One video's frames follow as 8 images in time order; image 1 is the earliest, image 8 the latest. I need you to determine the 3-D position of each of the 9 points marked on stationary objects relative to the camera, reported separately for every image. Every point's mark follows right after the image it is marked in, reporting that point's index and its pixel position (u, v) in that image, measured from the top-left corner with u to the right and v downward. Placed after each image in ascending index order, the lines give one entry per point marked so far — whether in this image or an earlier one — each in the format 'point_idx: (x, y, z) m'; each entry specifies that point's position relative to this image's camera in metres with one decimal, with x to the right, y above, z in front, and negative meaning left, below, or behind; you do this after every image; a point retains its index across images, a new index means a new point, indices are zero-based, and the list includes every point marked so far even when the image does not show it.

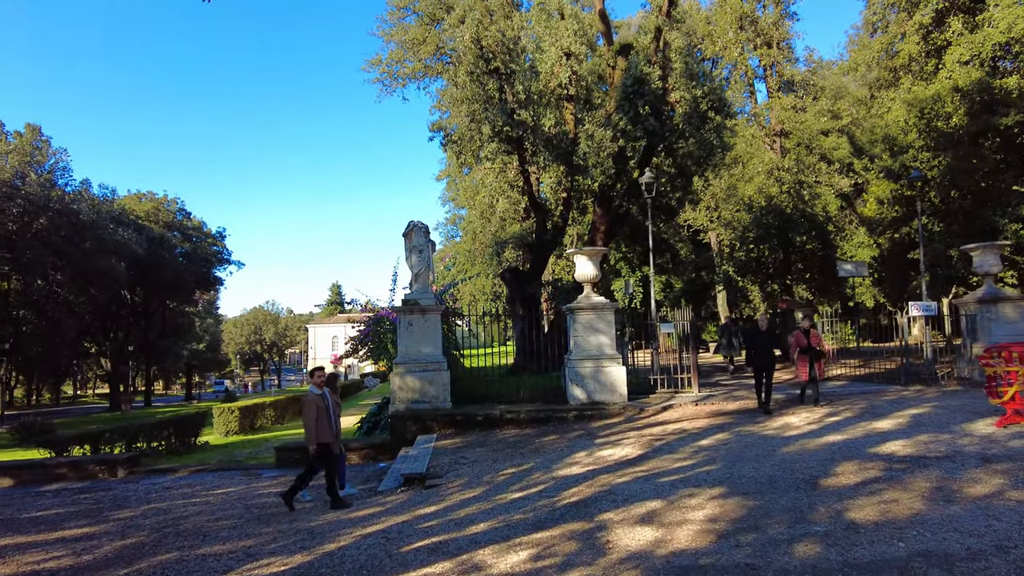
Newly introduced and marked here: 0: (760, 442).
0: (+3.2, -2.0, +8.1) m
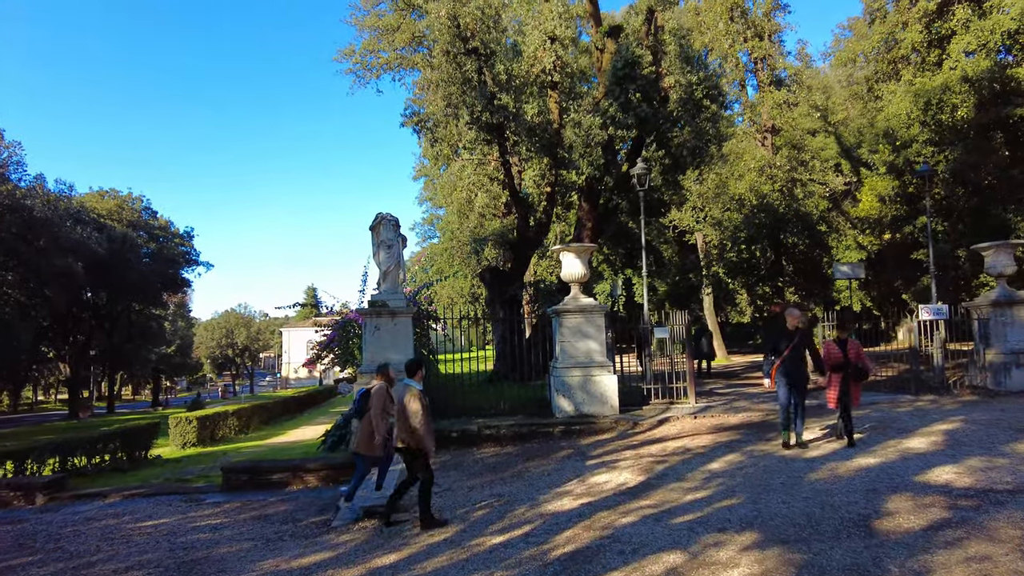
0: (+2.9, -2.0, +7.0) m
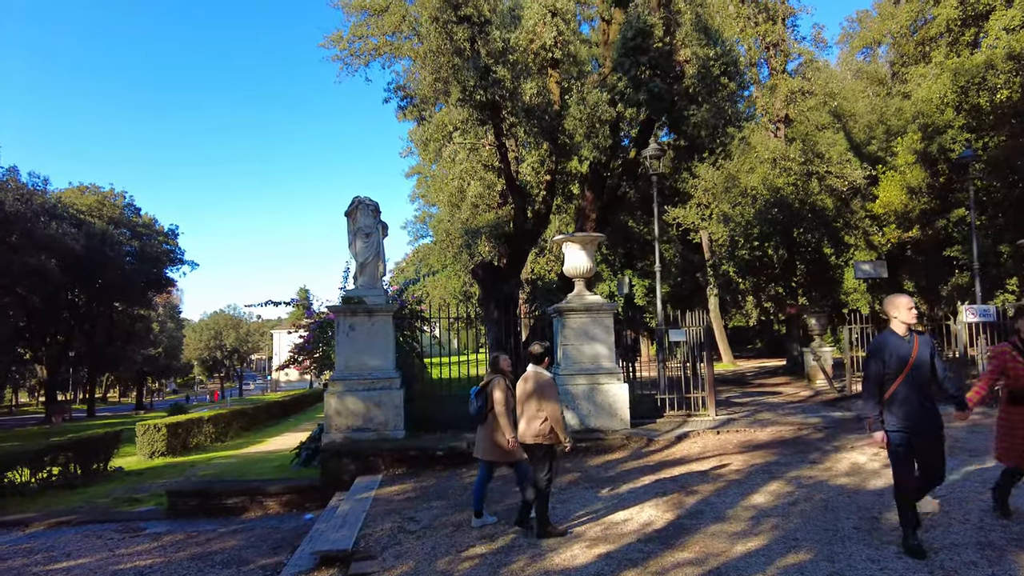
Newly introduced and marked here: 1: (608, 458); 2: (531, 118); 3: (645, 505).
0: (+2.9, -1.9, +5.6) m
1: (+1.3, -2.3, +8.5) m
2: (+0.3, +3.3, +12.4) m
3: (+1.3, -2.1, +6.0) m
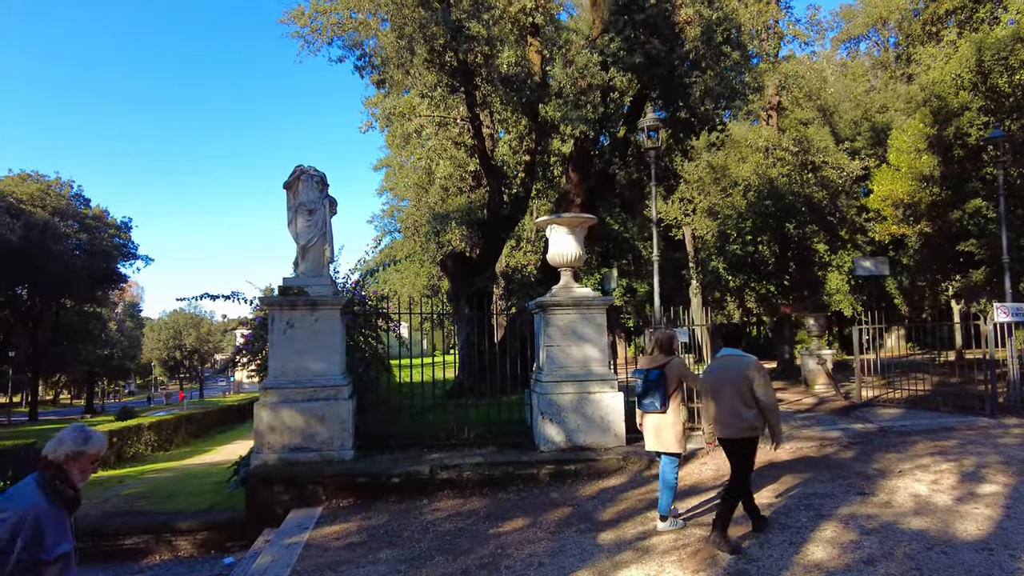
0: (+2.7, -1.8, +4.1) m
1: (+1.0, -2.2, +6.9) m
2: (-0.1, +3.4, +10.8) m
3: (+1.1, -1.9, +4.5) m
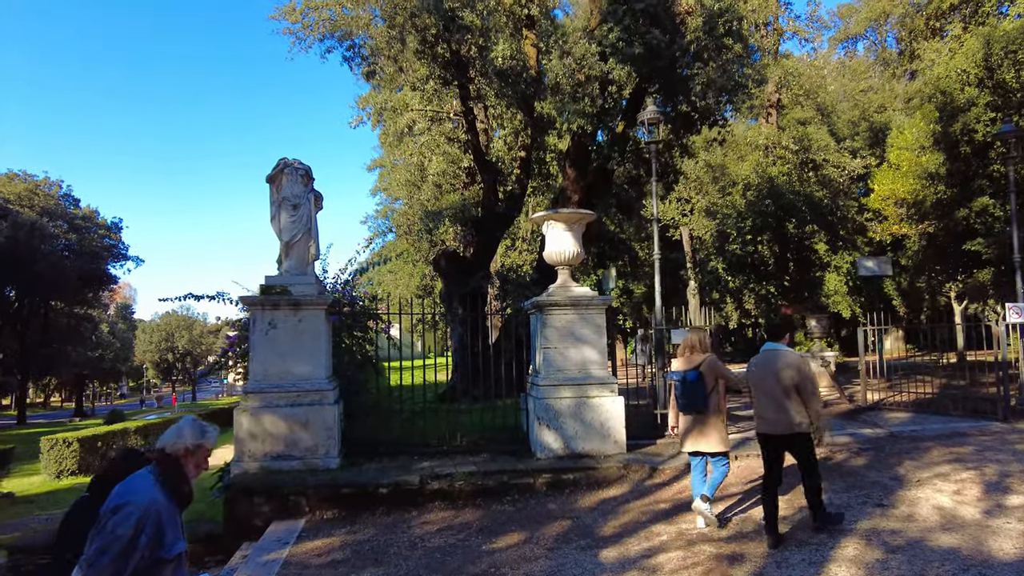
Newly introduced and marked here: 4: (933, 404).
0: (+2.7, -1.7, +3.7) m
1: (+1.0, -2.1, +6.6) m
2: (-0.2, +3.4, +10.4) m
3: (+1.1, -1.9, +4.1) m
4: (+7.4, -2.0, +11.2) m
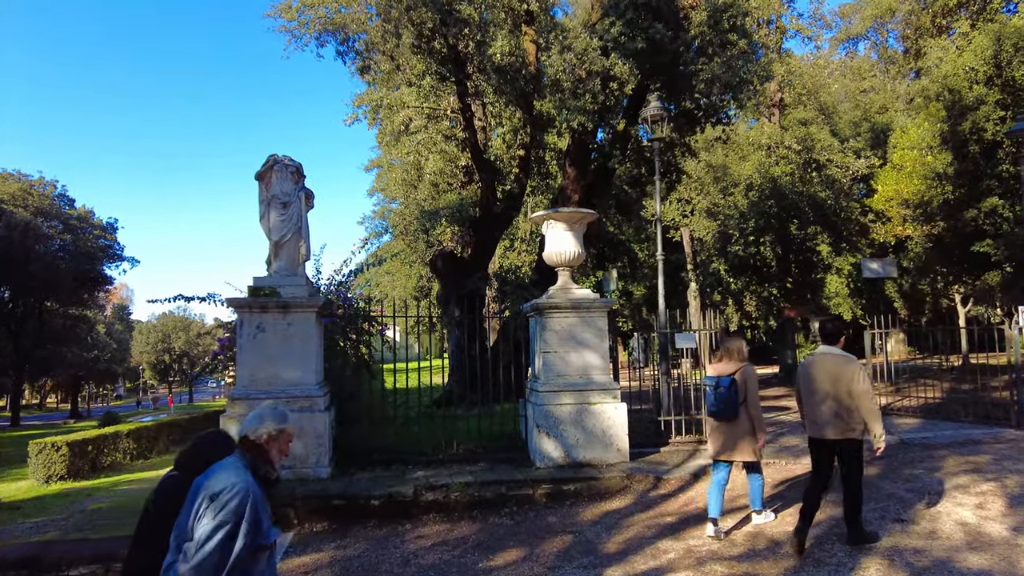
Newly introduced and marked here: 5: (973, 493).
0: (+2.7, -1.8, +3.4) m
1: (+0.9, -2.2, +6.3) m
2: (-0.2, +3.4, +10.1) m
3: (+1.0, -1.9, +3.8) m
4: (+7.4, -2.1, +10.9) m
5: (+4.2, -1.9, +5.7) m
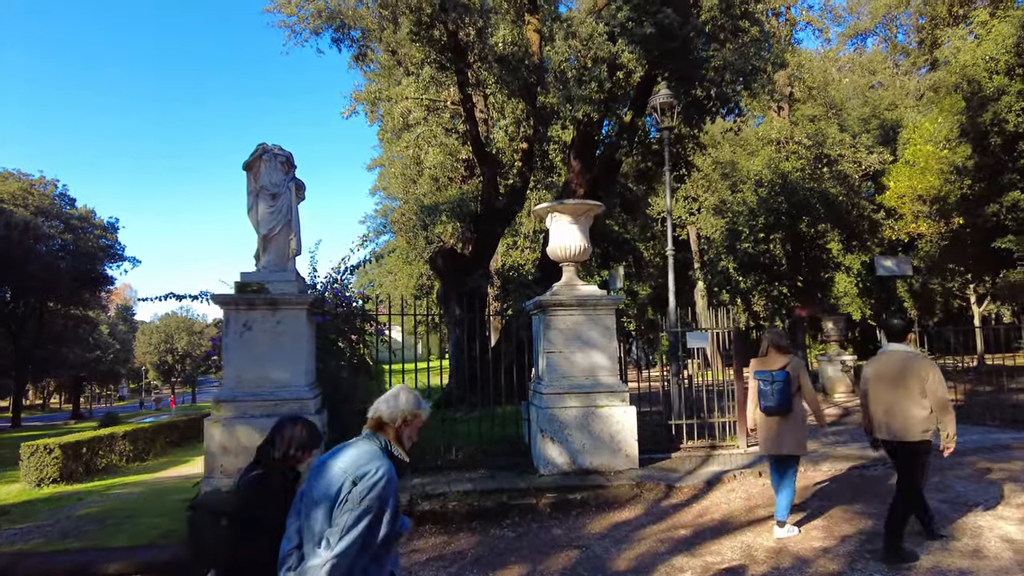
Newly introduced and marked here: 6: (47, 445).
0: (+2.7, -1.7, +3.0) m
1: (+1.0, -2.1, +5.8) m
2: (-0.2, +3.5, +9.7) m
3: (+1.0, -1.9, +3.4) m
4: (+7.5, -2.1, +10.5) m
5: (+4.2, -1.8, +5.3) m
6: (-11.5, -3.9, +15.7) m
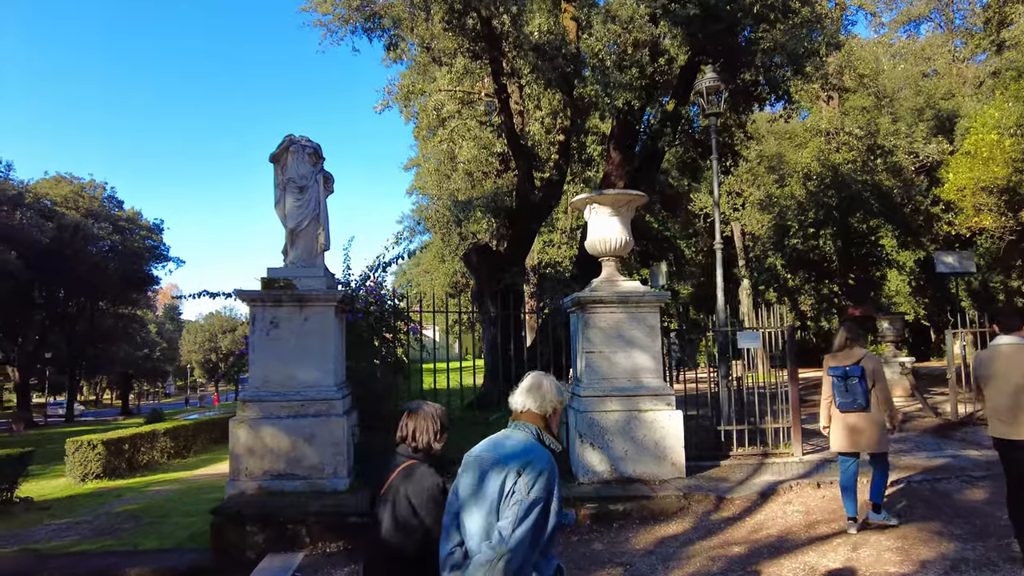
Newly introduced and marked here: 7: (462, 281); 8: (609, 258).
0: (+2.9, -1.7, +2.5) m
1: (+1.3, -2.1, +5.4) m
2: (+0.4, +3.5, +9.3) m
3: (+1.2, -1.8, +2.9) m
4: (+8.0, -2.0, +9.7) m
5: (+4.5, -1.8, +4.7) m
6: (-10.6, -3.9, +15.9) m
7: (-1.6, +0.2, +19.8) m
8: (+1.1, +0.3, +7.1) m
